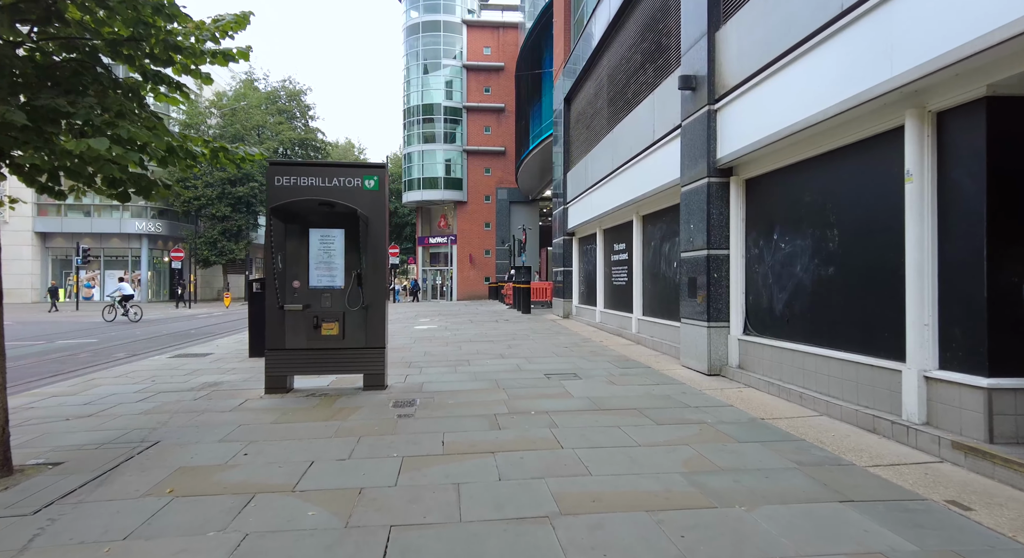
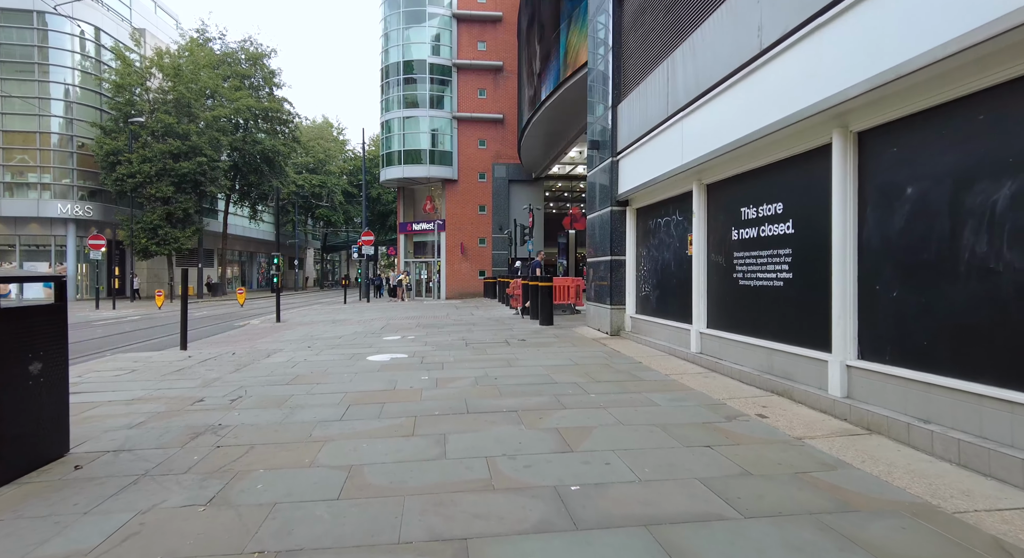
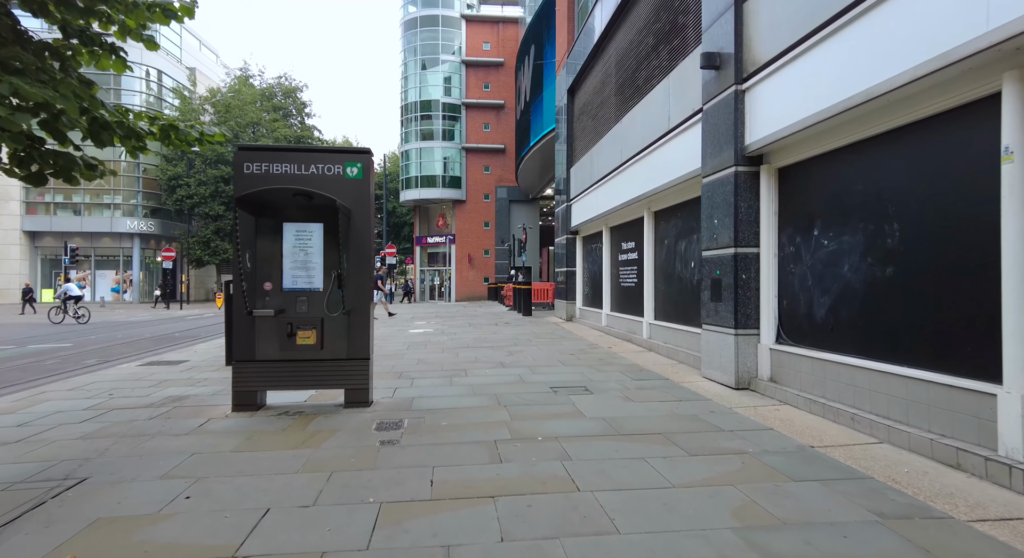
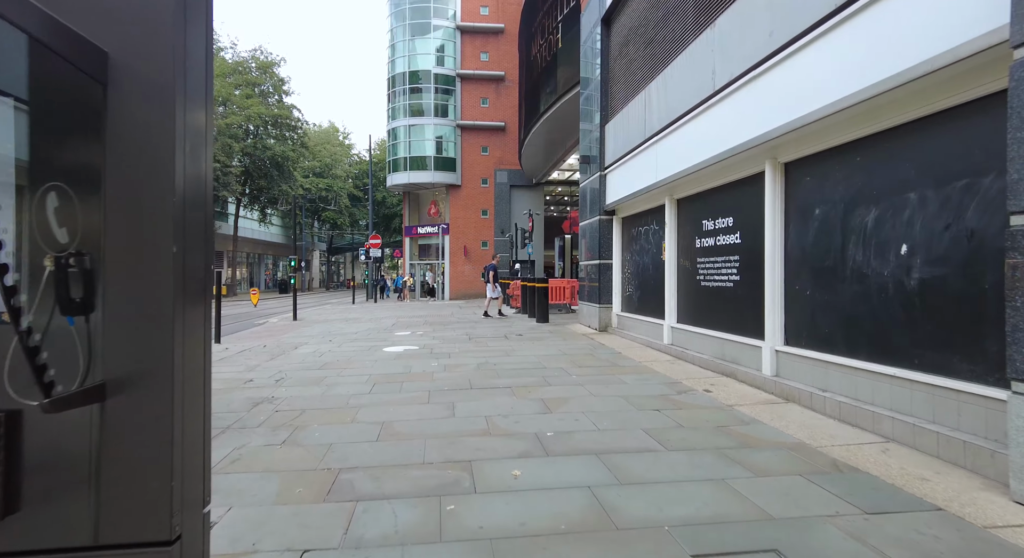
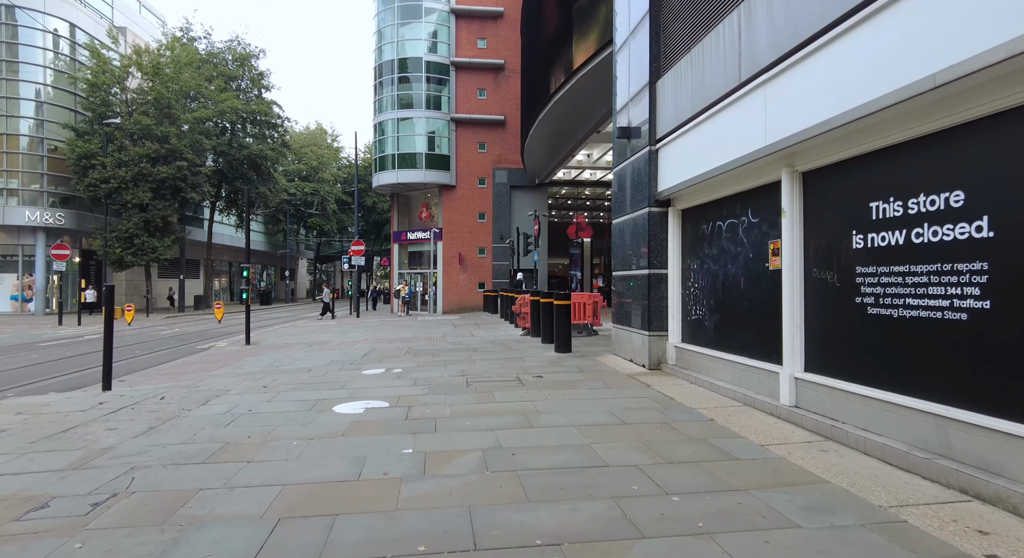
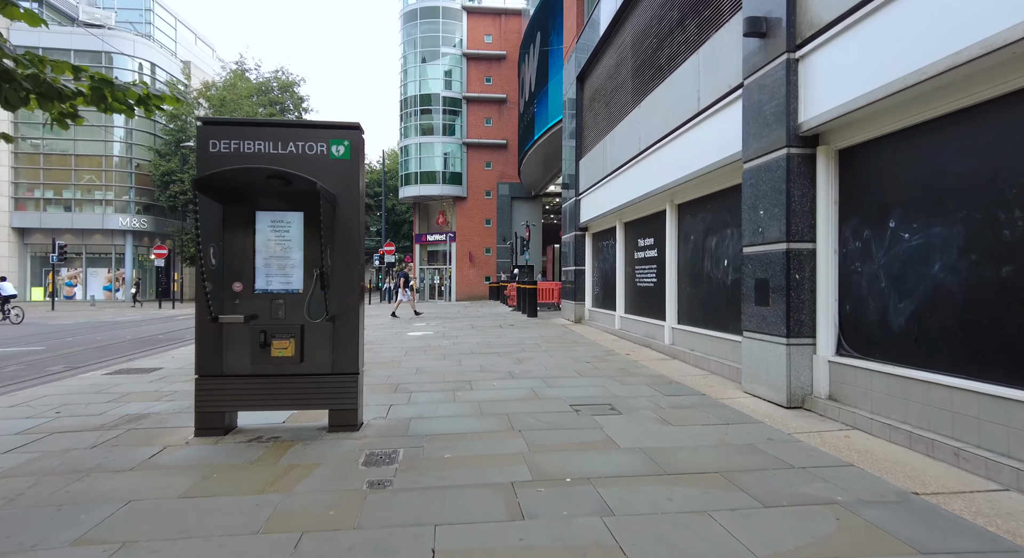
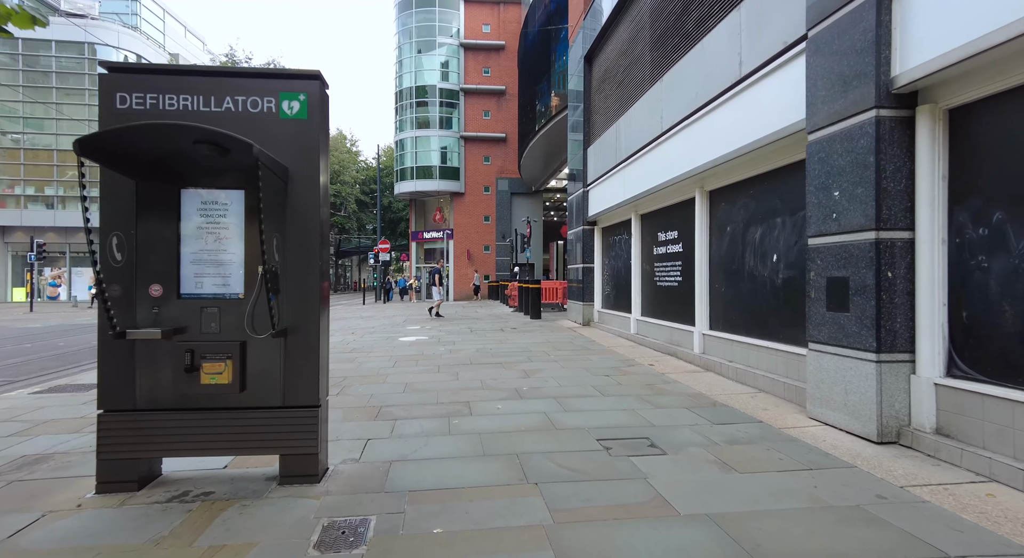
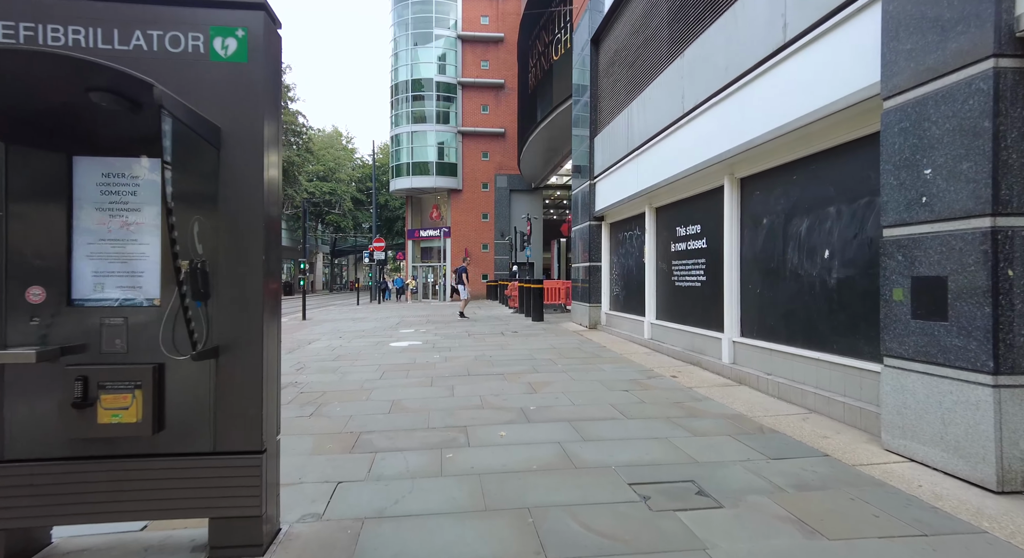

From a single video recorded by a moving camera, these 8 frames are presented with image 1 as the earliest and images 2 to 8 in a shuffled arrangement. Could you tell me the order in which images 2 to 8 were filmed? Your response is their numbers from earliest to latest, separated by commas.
3, 6, 7, 8, 4, 2, 5
